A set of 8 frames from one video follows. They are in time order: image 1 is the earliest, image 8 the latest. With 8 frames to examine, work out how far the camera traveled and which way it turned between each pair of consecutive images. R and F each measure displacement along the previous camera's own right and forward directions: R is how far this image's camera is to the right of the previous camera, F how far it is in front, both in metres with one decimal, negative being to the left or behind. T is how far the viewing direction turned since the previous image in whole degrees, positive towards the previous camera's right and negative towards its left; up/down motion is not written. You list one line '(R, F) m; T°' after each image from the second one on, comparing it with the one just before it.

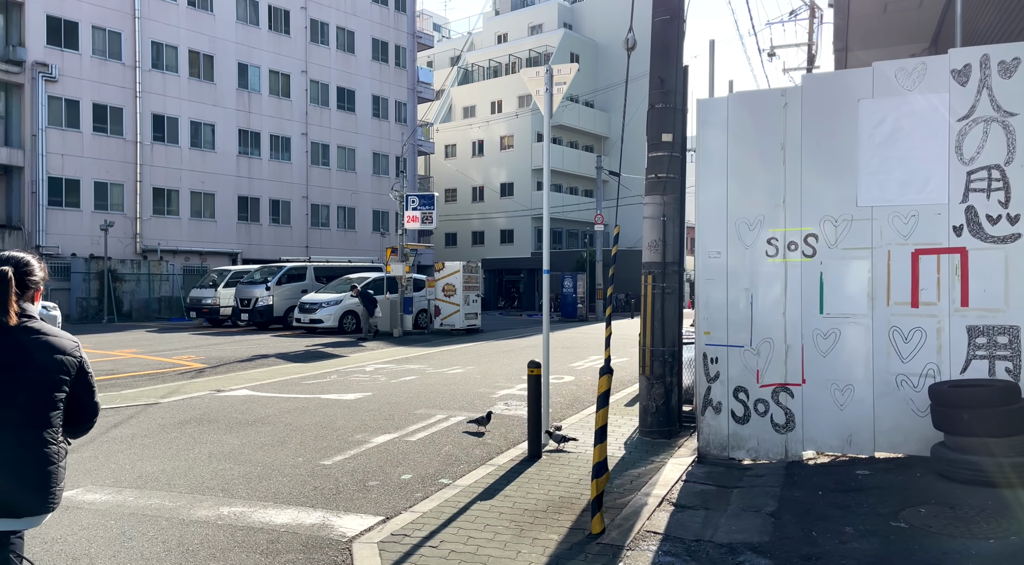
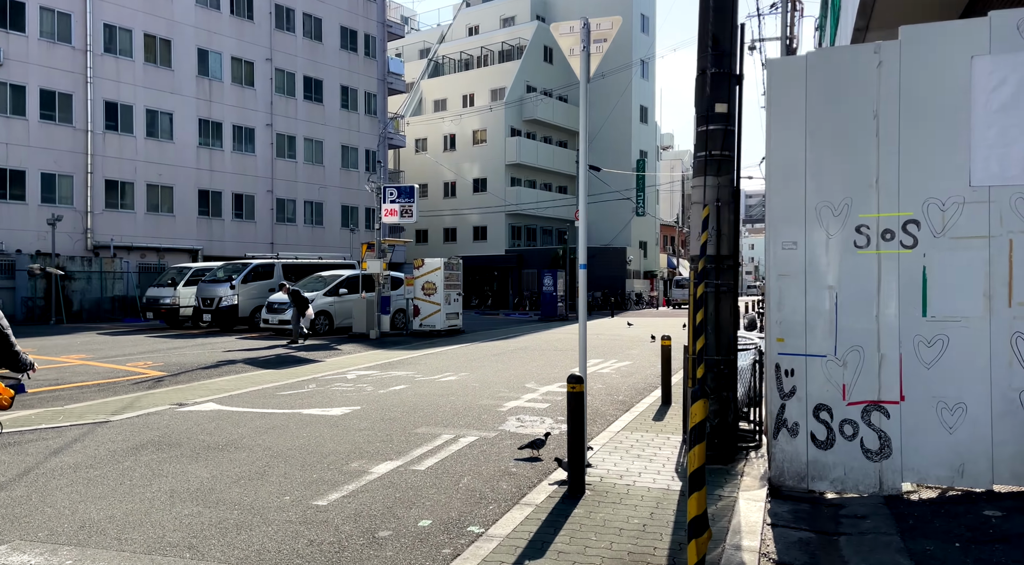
(-0.5, +1.2) m; +3°
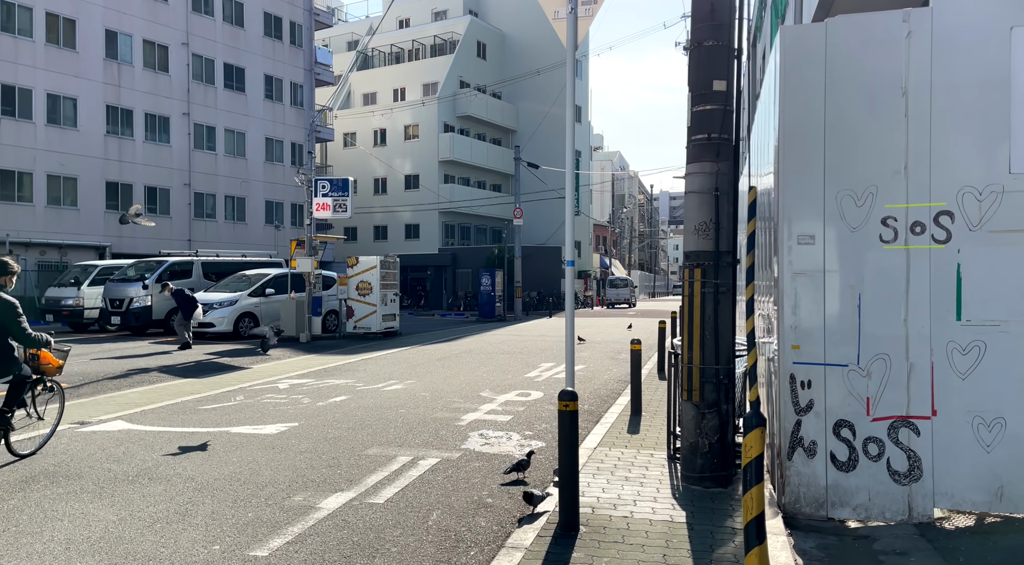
(-0.3, +0.9) m; +6°
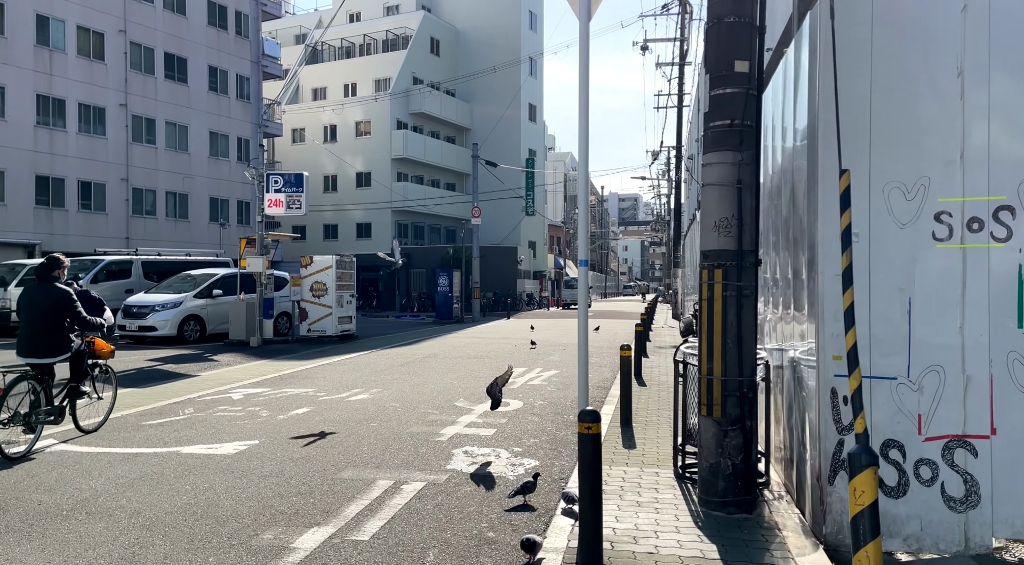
(-0.4, +0.7) m; +4°
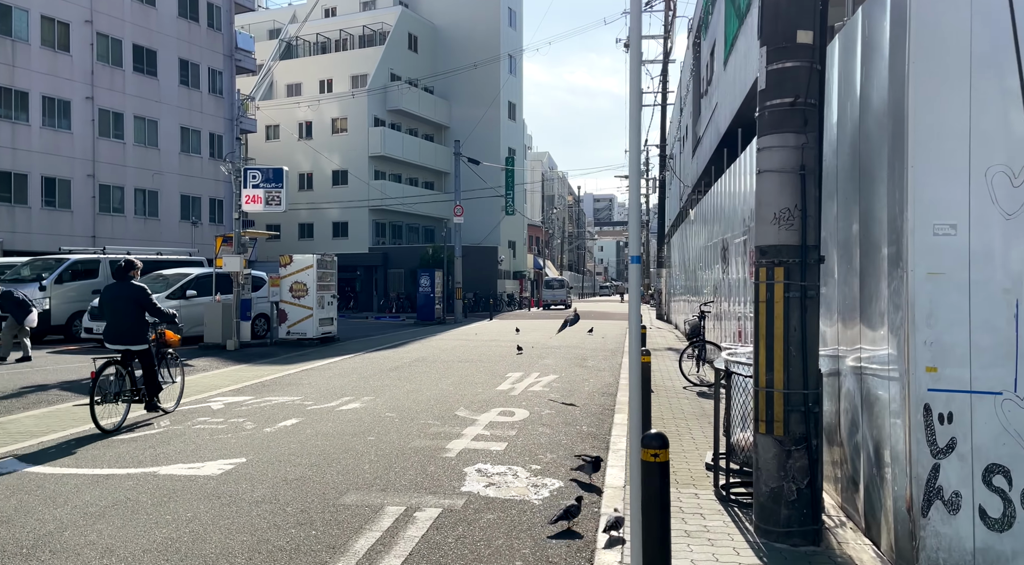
(-0.4, +0.6) m; +2°
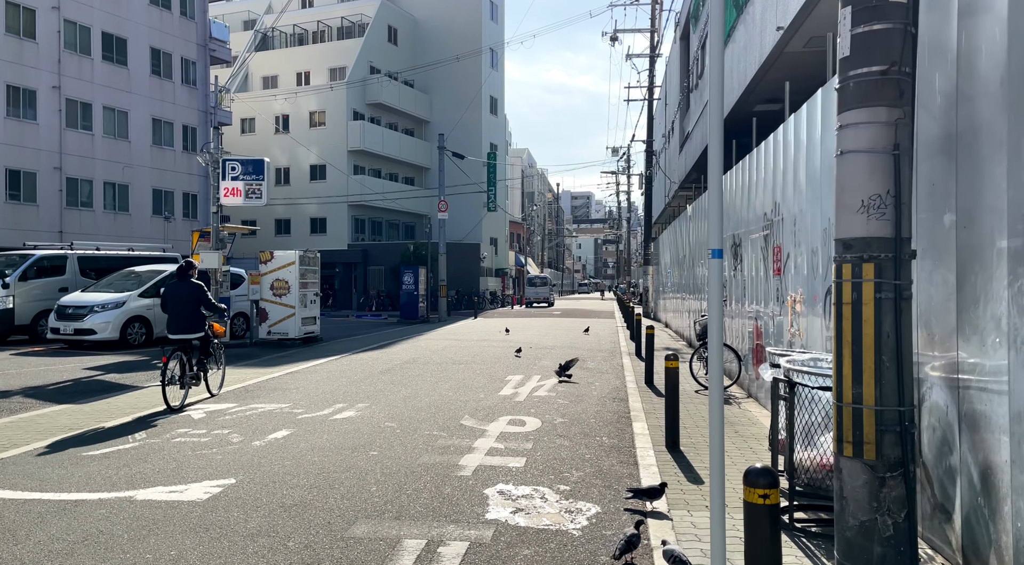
(-0.4, +0.7) m; +2°
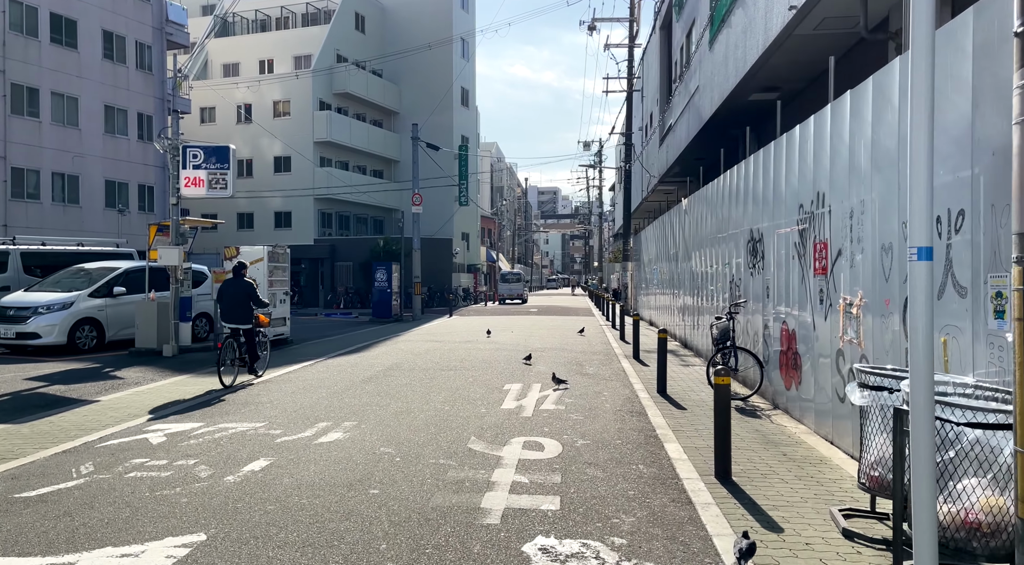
(-0.5, +1.1) m; +3°
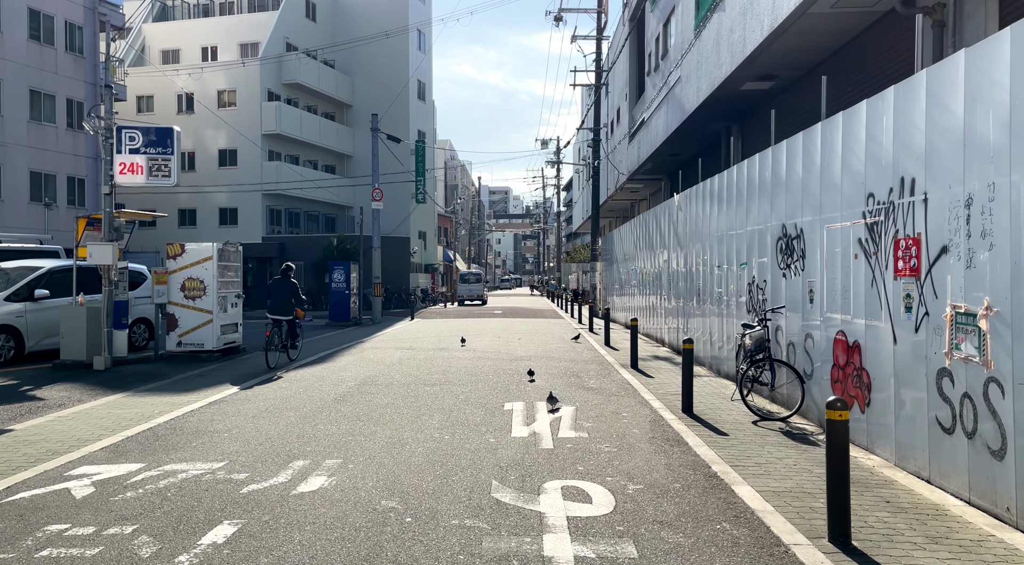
(-0.7, +1.5) m; +4°
